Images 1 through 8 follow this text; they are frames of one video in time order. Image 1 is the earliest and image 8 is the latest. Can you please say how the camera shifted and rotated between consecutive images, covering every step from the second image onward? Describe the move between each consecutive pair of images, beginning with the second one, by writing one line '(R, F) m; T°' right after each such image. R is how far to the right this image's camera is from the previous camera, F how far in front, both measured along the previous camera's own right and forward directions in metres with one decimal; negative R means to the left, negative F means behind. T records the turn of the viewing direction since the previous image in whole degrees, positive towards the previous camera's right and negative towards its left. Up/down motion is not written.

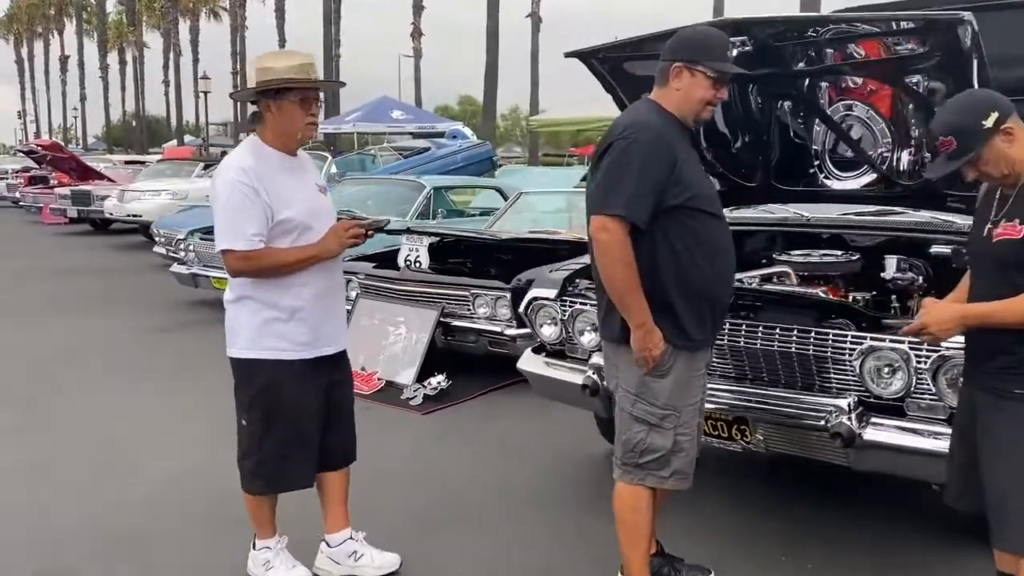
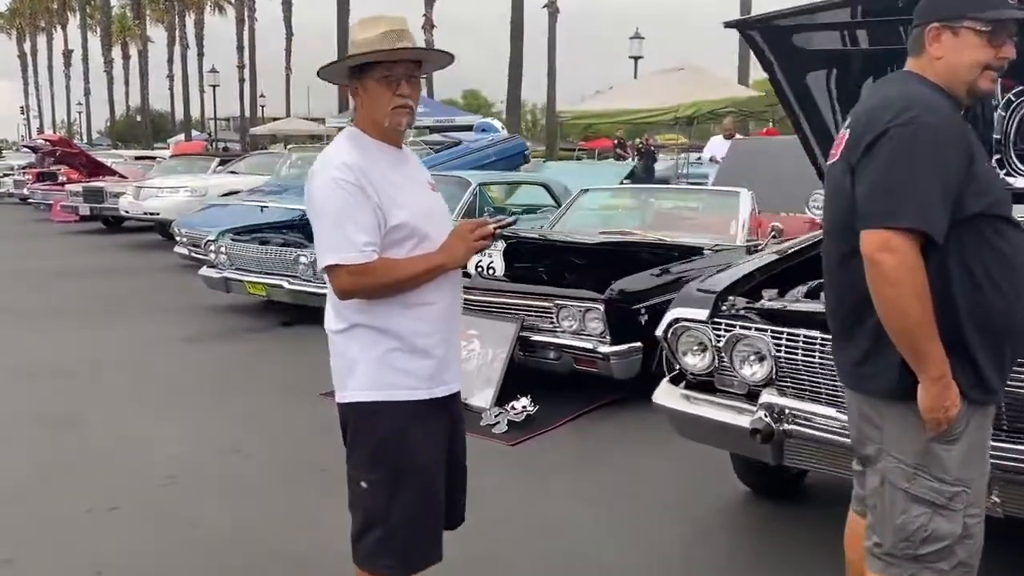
(-0.5, +0.7) m; 0°
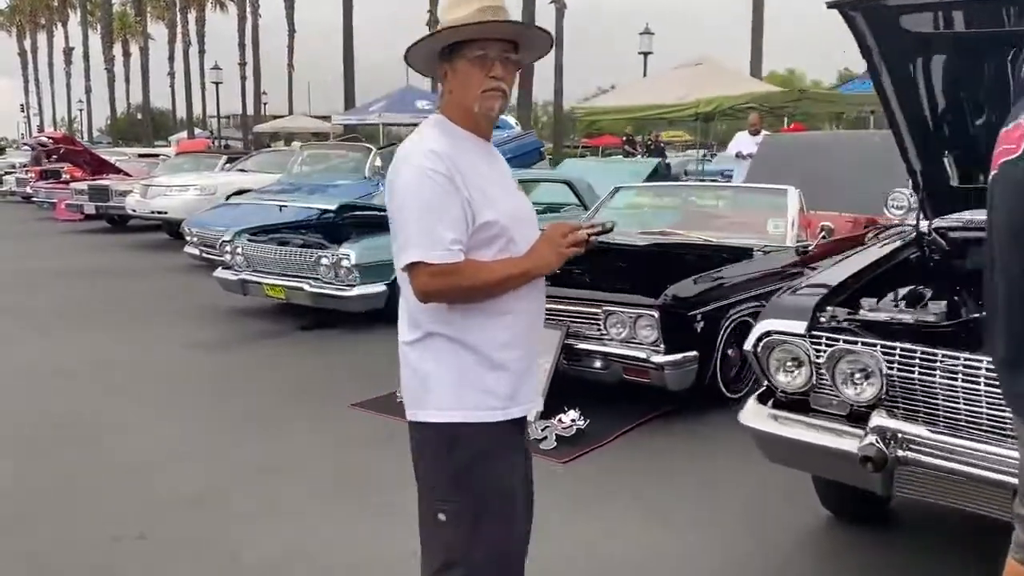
(-0.3, +0.3) m; 0°
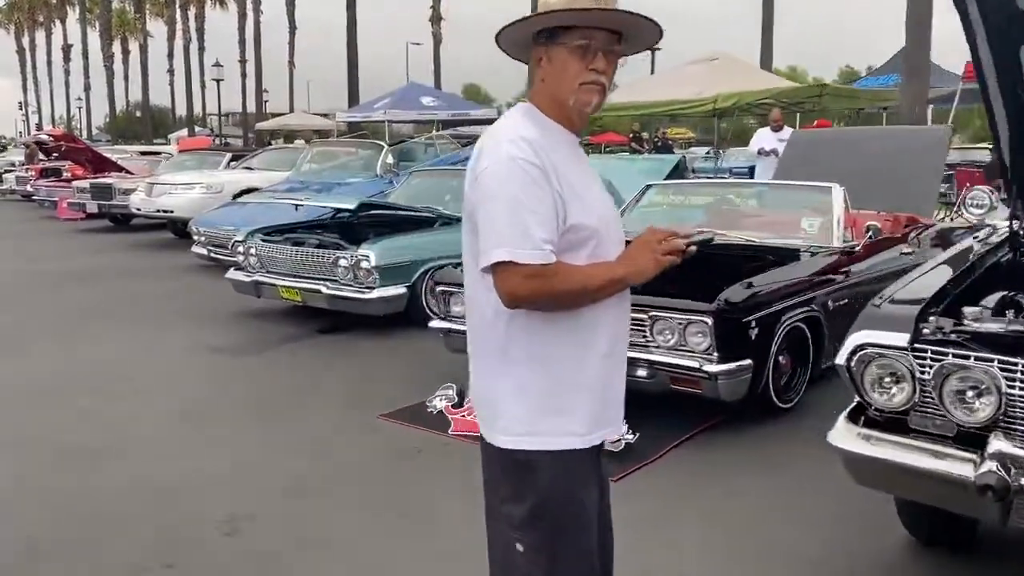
(-0.2, +0.3) m; 0°
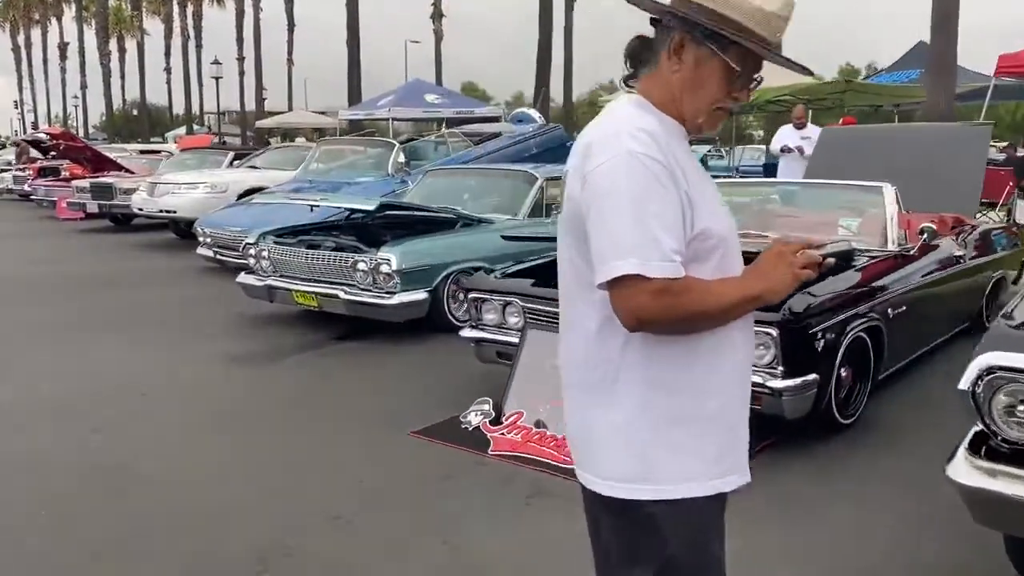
(-0.2, +0.3) m; 0°
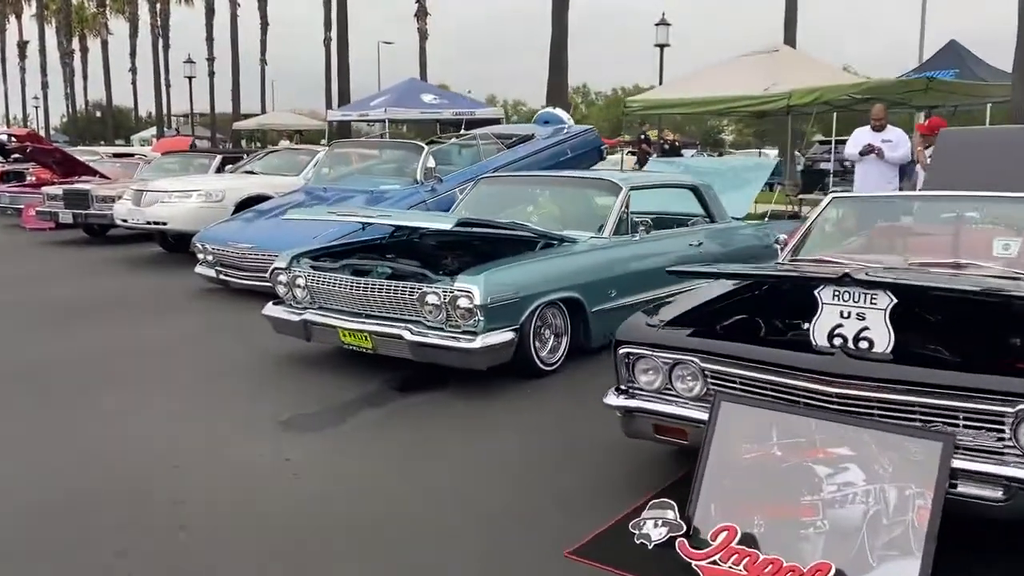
(-0.8, +1.3) m; +2°
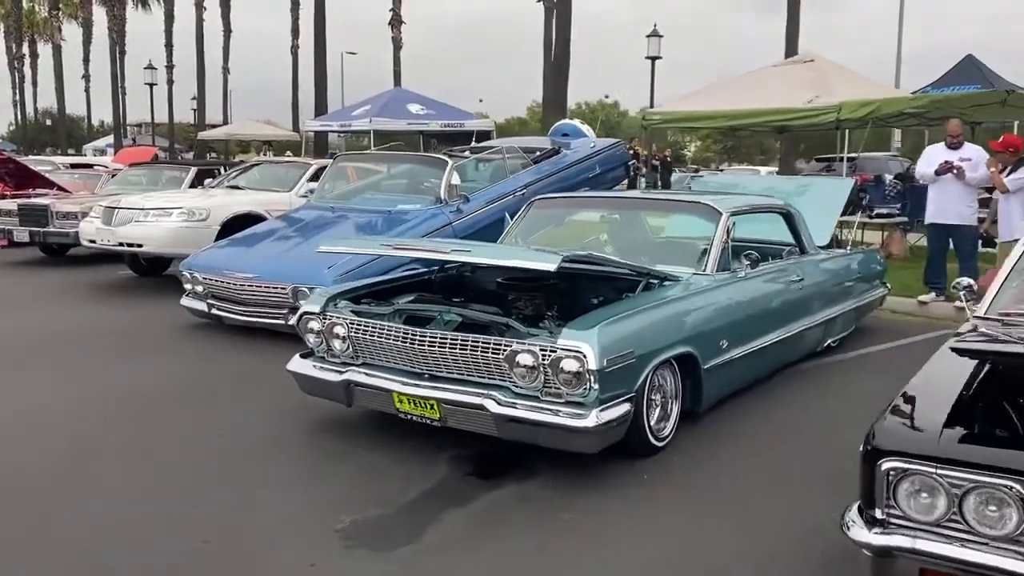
(-0.7, +1.2) m; +3°
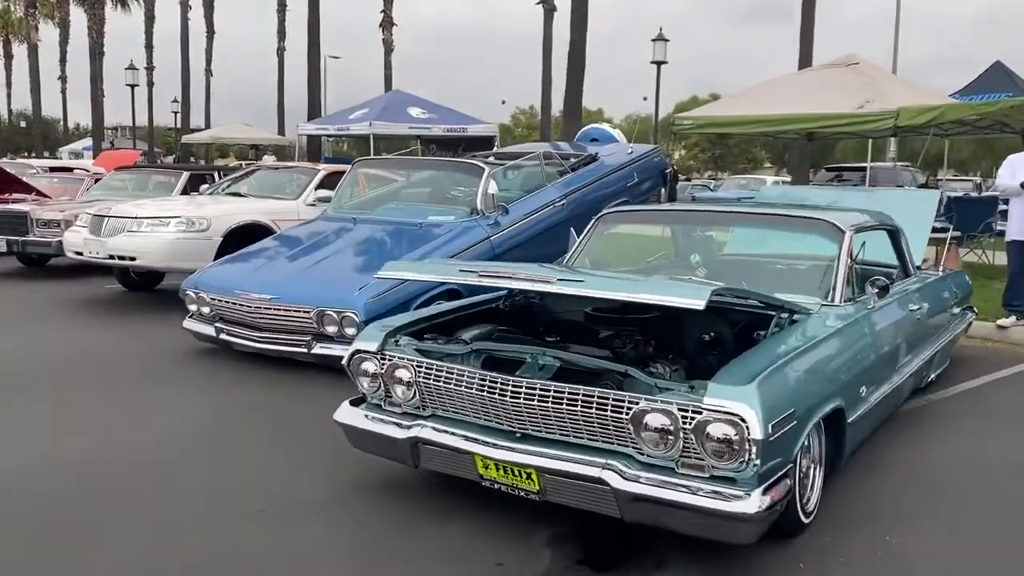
(-0.6, +0.9) m; +1°
